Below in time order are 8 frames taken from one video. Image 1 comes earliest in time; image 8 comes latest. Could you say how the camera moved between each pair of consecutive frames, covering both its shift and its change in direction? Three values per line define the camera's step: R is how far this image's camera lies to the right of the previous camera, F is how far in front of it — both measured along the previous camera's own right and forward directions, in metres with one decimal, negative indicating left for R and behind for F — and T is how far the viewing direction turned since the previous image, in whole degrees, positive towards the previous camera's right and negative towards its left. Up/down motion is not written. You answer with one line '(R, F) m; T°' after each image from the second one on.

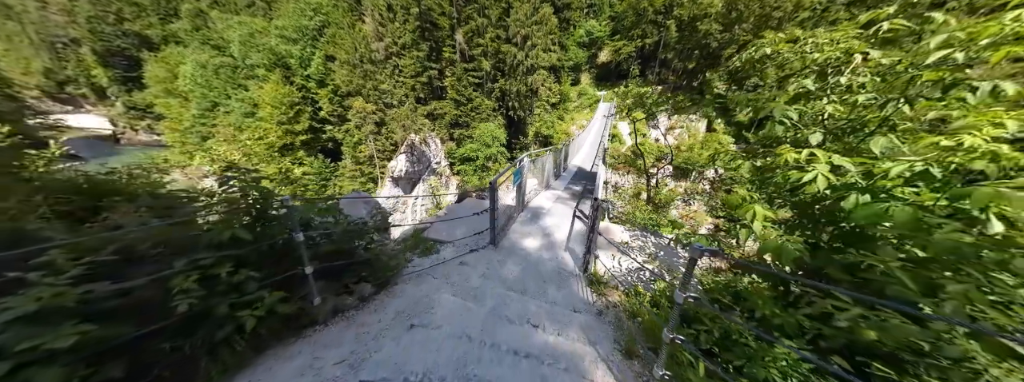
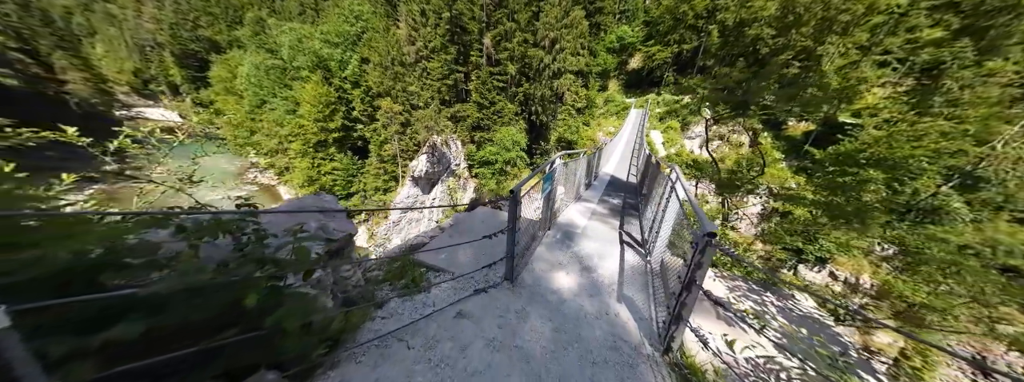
(+0.1, +0.3) m; -5°
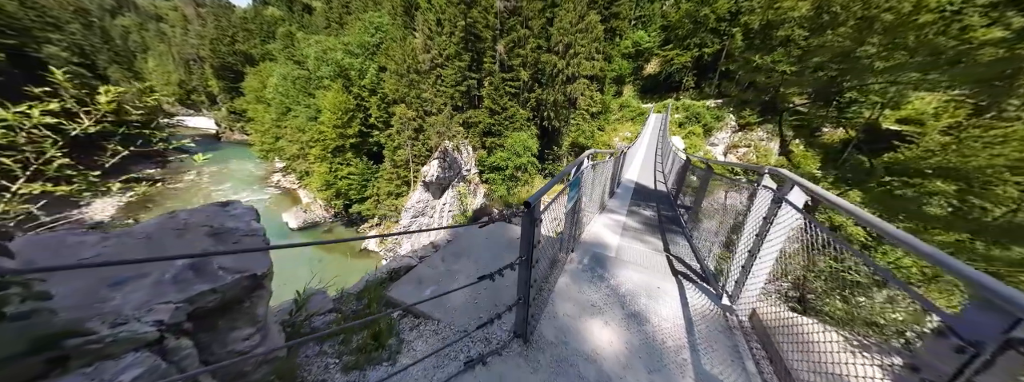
(+0.1, +0.2) m; -3°
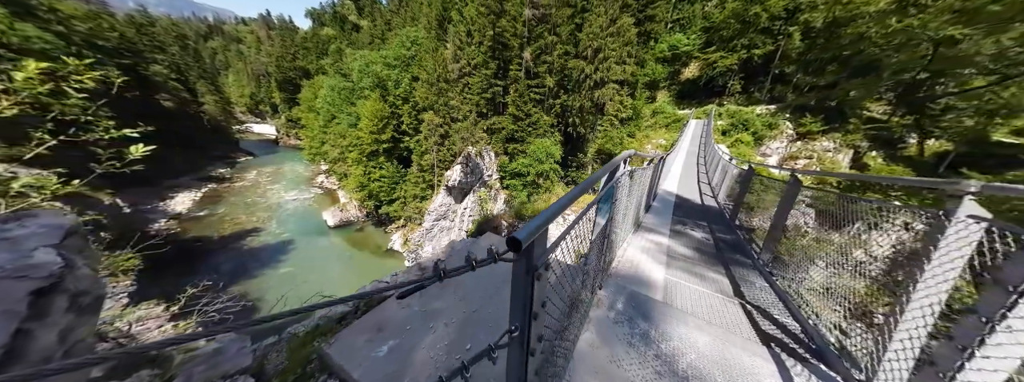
(+0.3, +0.2) m; -7°
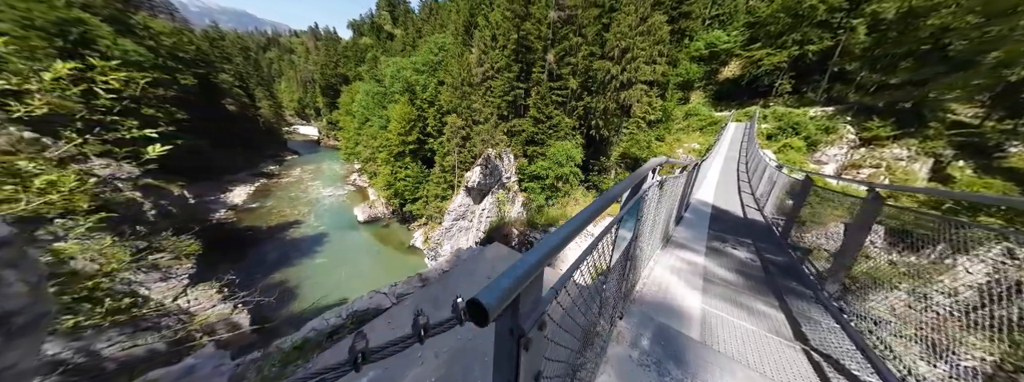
(+0.3, +0.1) m; -6°
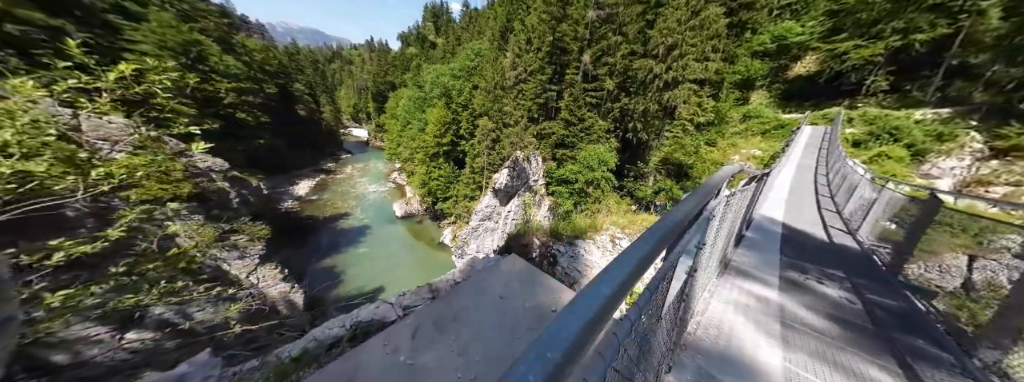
(+0.3, +0.3) m; -8°
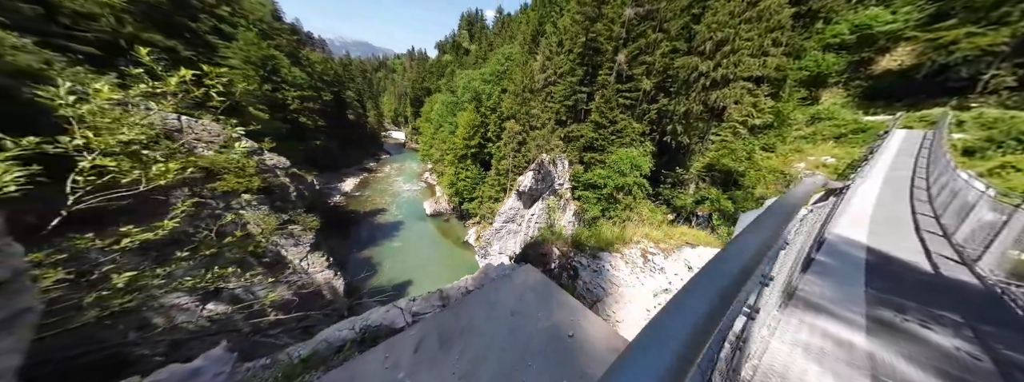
(+0.2, +0.2) m; -7°
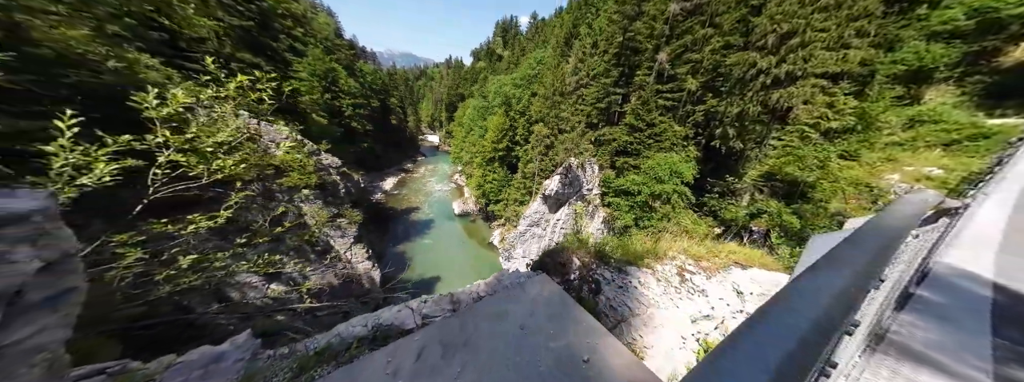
(+0.2, +0.3) m; -8°
